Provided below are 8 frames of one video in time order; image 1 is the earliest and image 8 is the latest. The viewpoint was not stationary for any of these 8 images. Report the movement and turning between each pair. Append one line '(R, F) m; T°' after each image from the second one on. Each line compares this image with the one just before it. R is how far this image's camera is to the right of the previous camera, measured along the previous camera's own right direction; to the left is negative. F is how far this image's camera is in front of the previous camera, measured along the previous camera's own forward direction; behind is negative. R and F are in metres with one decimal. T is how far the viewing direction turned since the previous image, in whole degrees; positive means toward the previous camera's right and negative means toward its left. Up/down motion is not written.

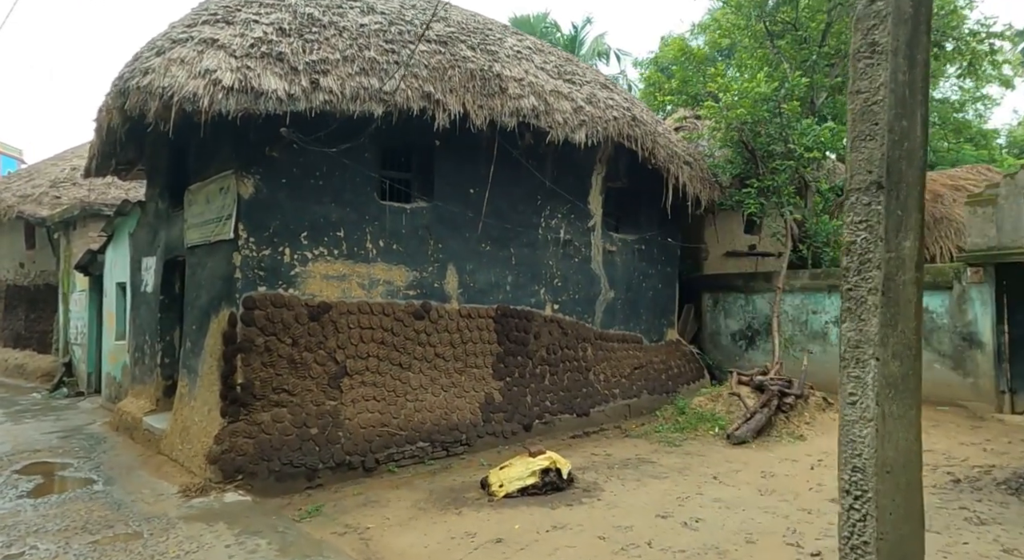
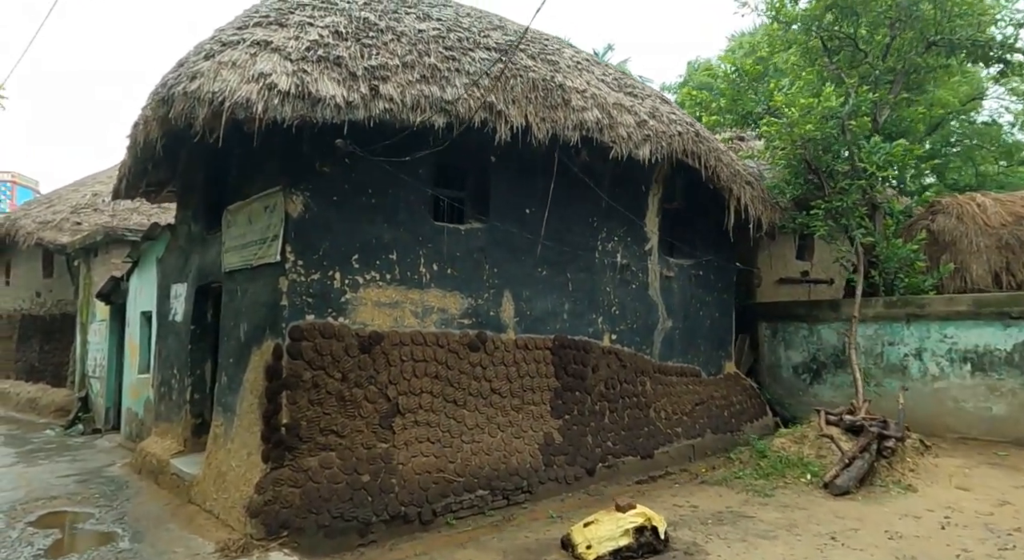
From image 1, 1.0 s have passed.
(-0.6, +0.7) m; -1°
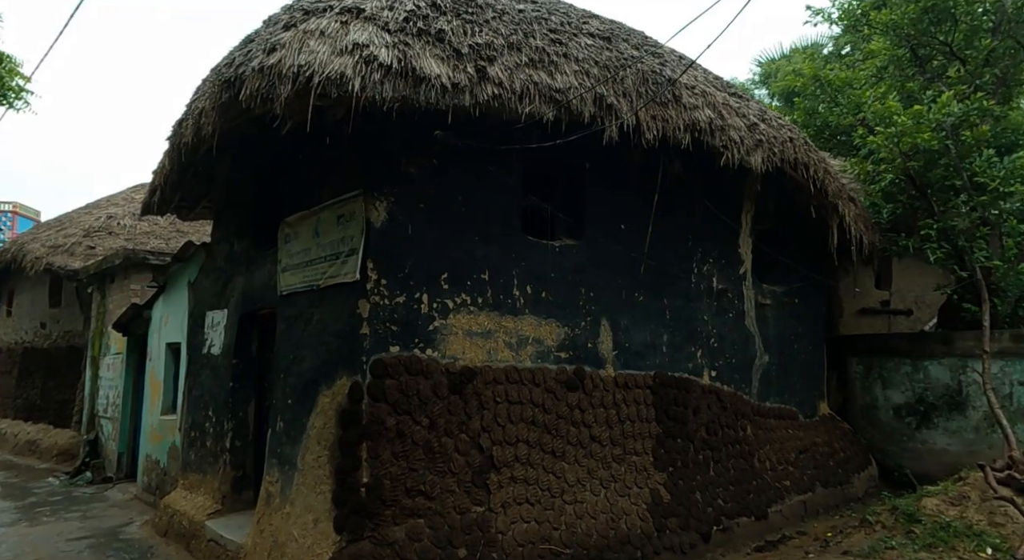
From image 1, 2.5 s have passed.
(-0.9, +1.1) m; 0°
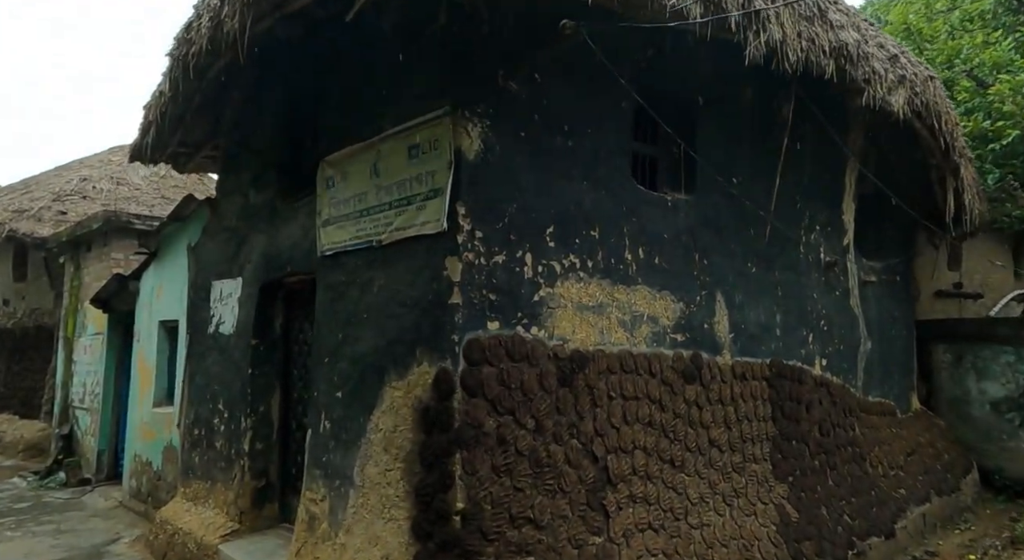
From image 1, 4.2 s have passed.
(-0.8, +1.3) m; +2°
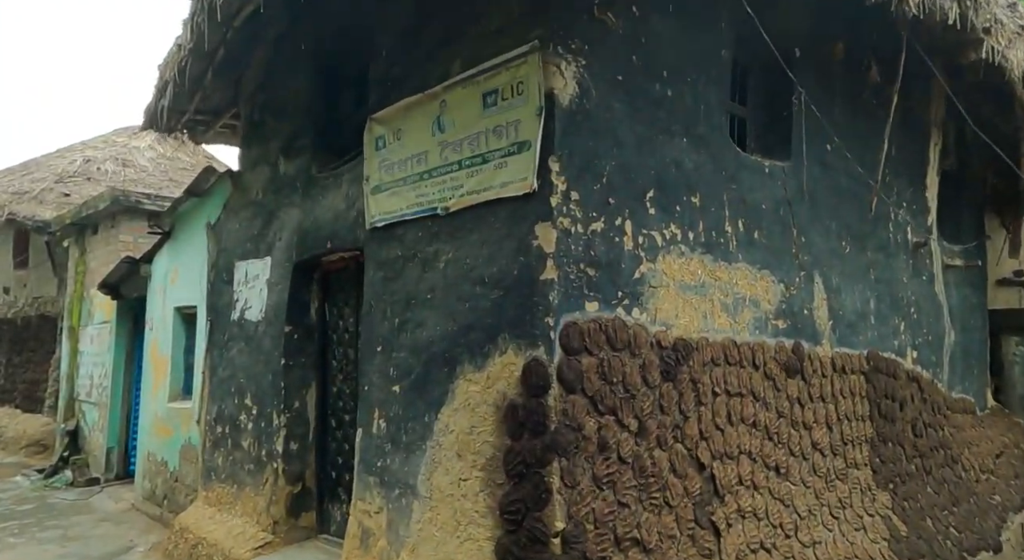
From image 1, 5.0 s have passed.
(-0.4, +0.6) m; 0°
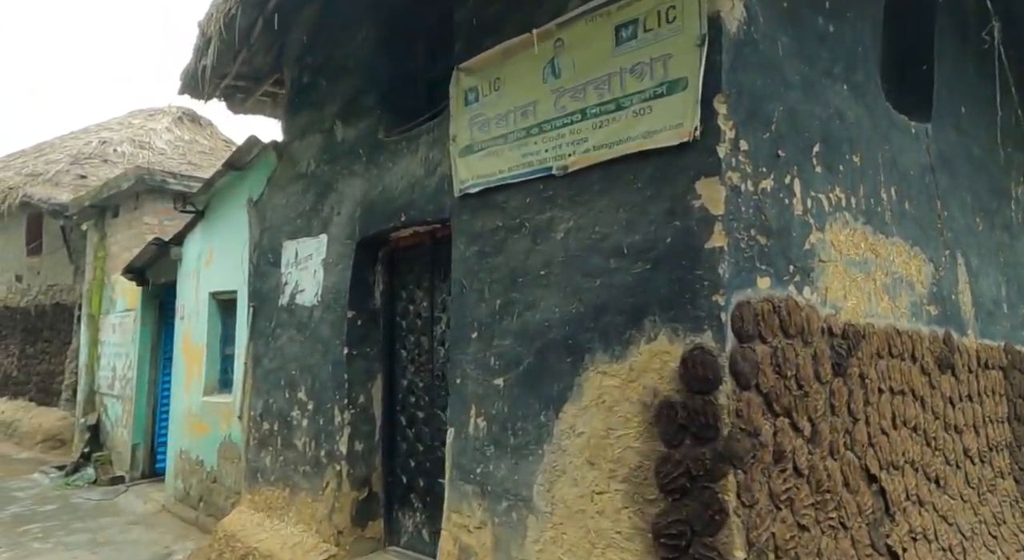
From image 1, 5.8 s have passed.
(-0.5, +0.5) m; 0°
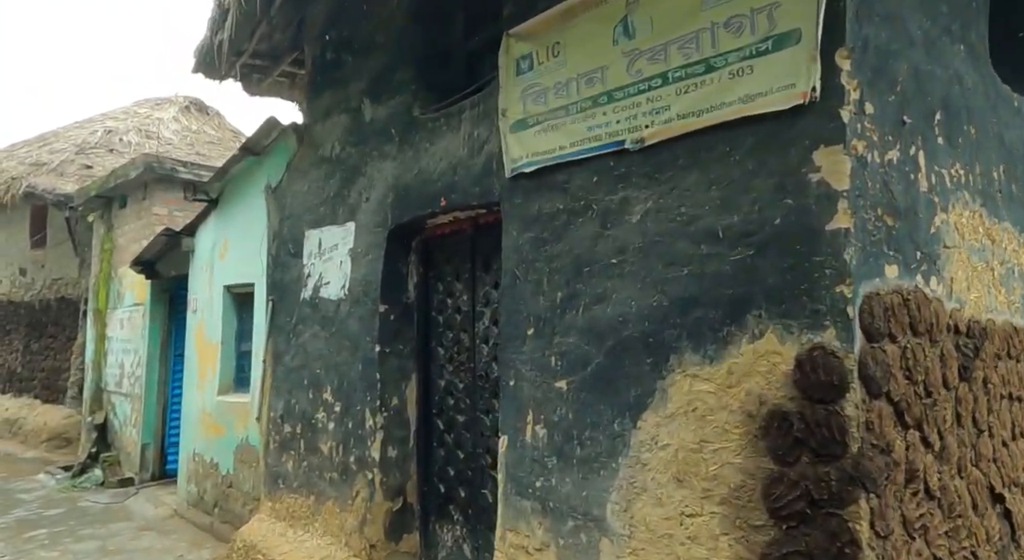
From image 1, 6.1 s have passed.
(-0.2, +0.3) m; 0°
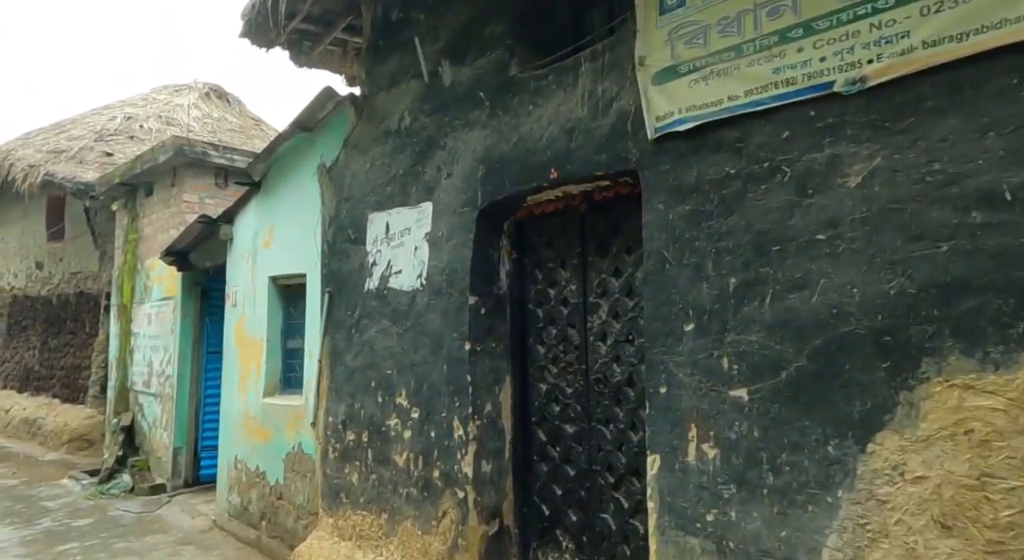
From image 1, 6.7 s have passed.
(-0.5, +0.5) m; -1°
